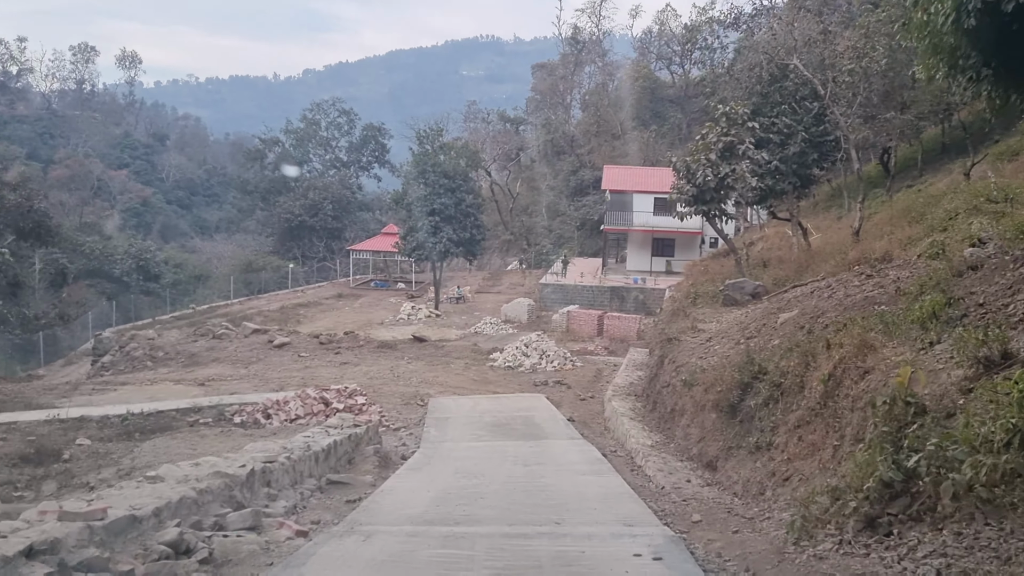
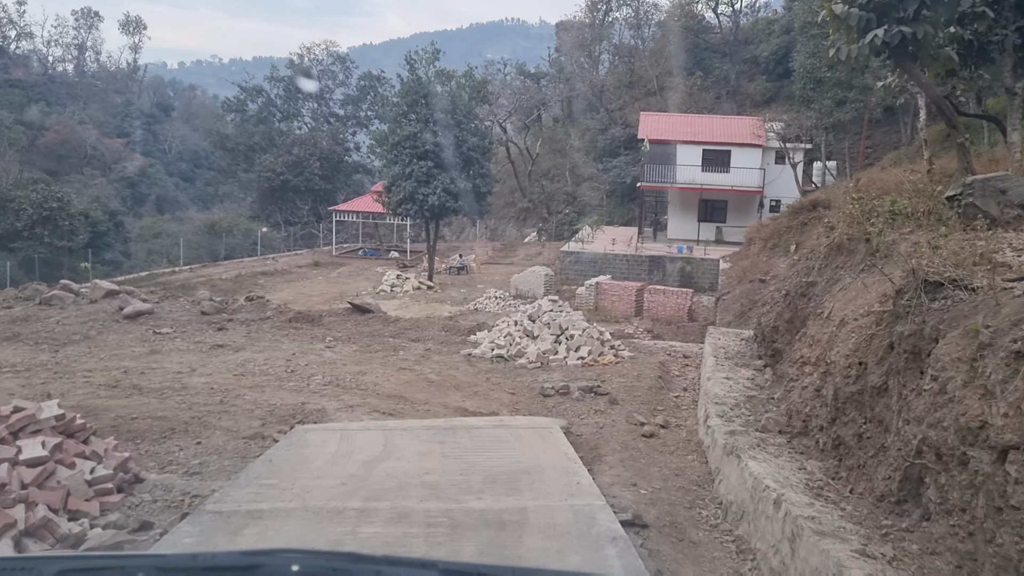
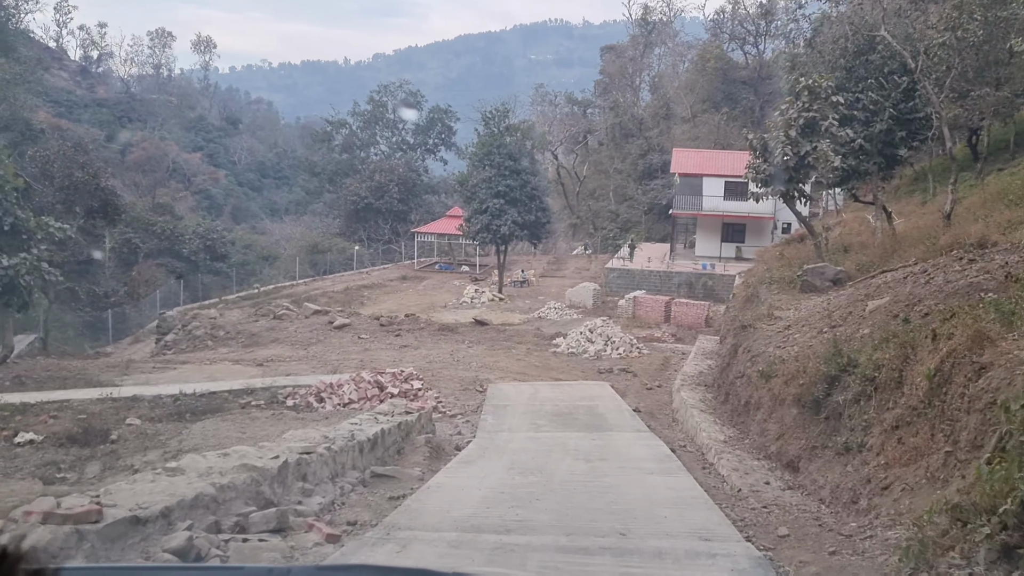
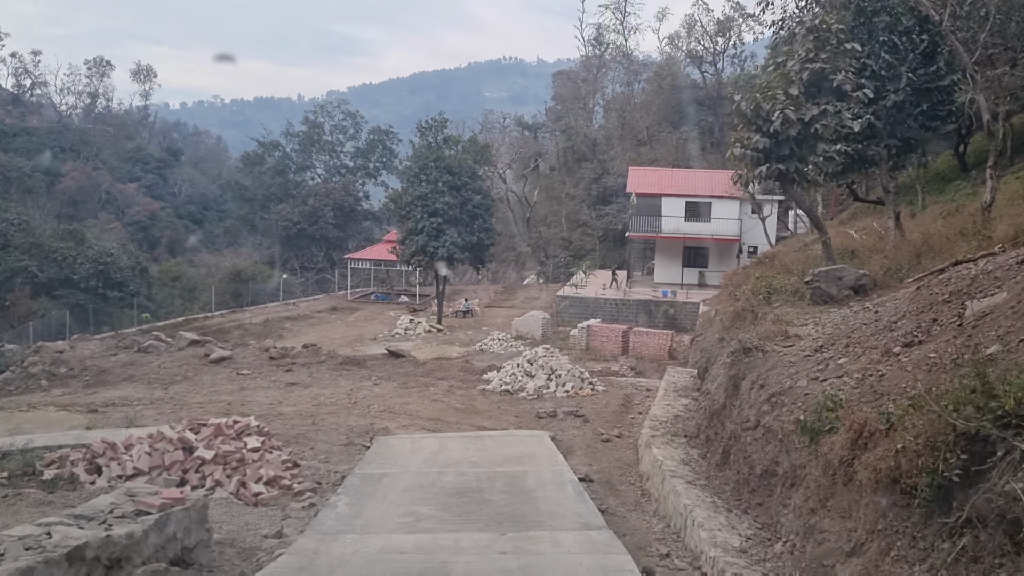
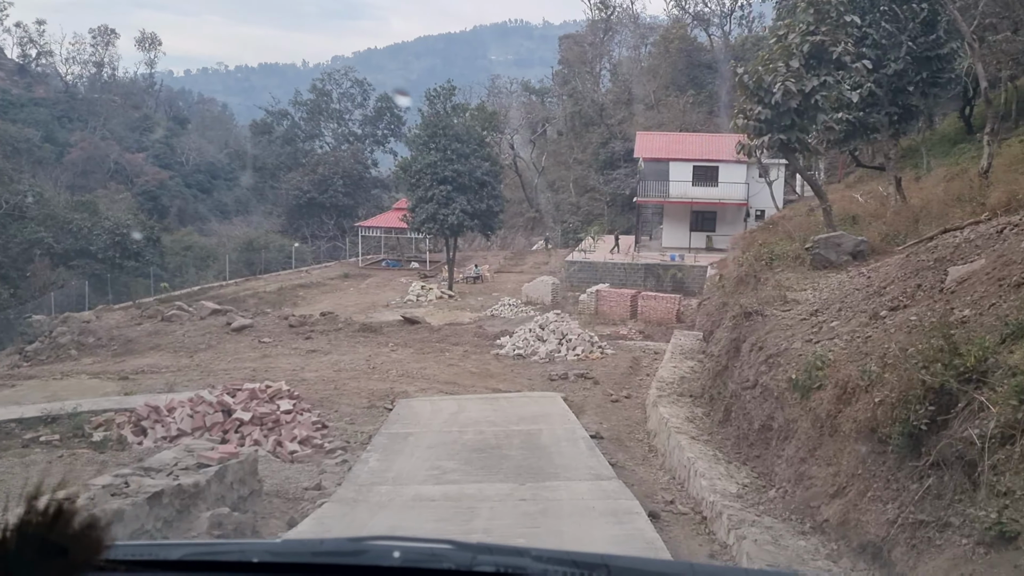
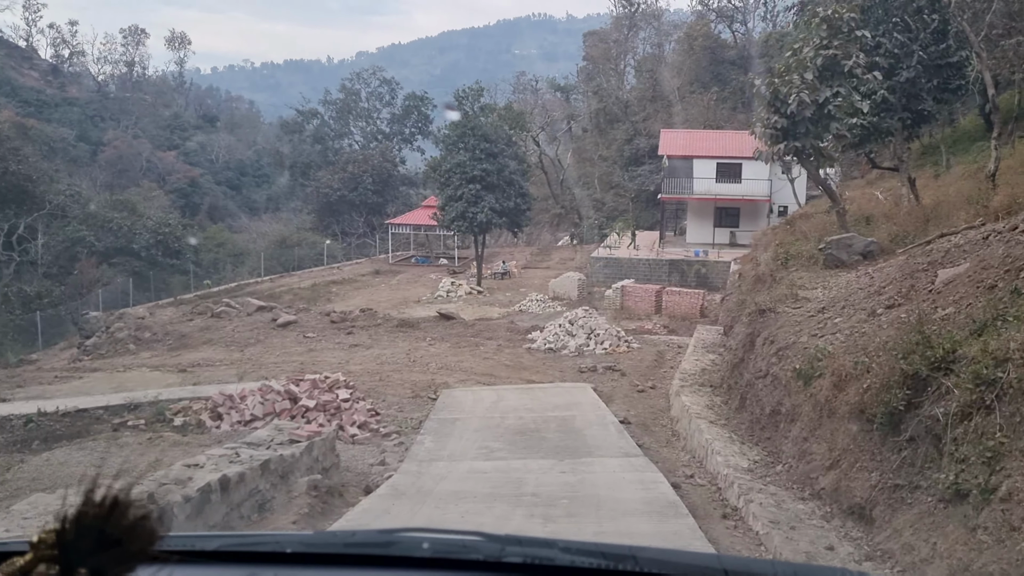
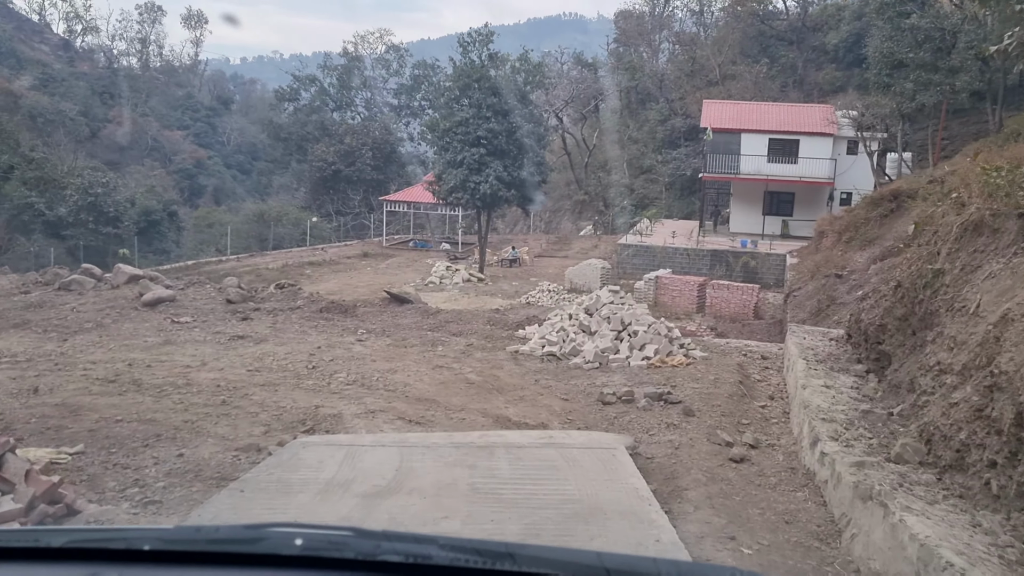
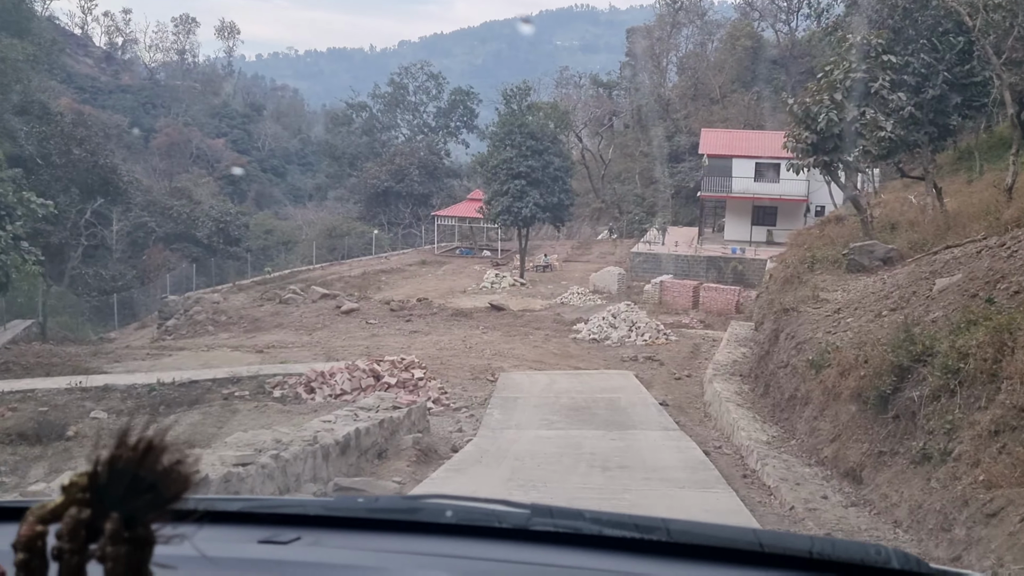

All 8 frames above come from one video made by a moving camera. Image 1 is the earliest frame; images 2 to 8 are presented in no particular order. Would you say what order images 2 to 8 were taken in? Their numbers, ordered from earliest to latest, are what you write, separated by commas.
3, 8, 6, 5, 4, 2, 7
